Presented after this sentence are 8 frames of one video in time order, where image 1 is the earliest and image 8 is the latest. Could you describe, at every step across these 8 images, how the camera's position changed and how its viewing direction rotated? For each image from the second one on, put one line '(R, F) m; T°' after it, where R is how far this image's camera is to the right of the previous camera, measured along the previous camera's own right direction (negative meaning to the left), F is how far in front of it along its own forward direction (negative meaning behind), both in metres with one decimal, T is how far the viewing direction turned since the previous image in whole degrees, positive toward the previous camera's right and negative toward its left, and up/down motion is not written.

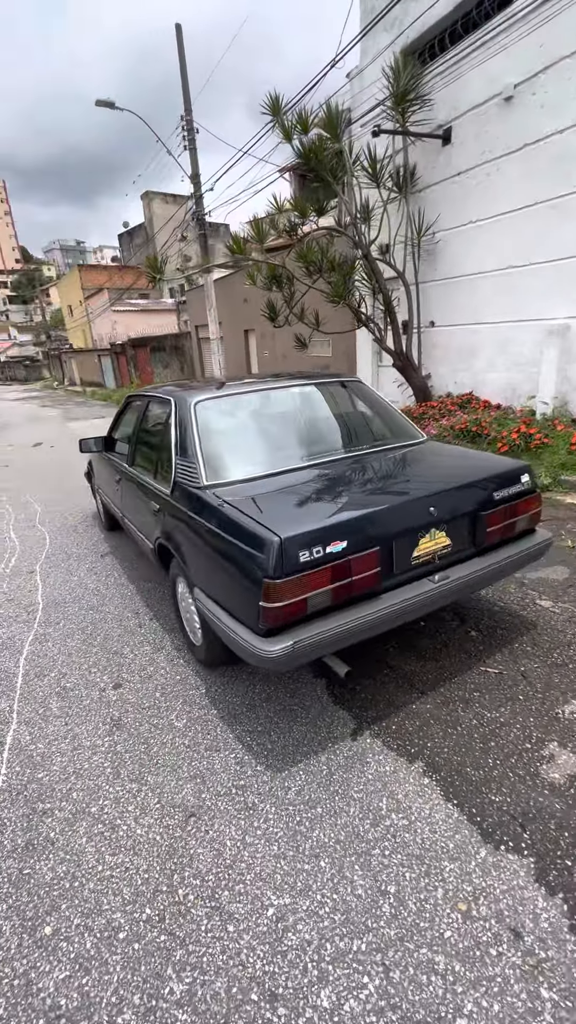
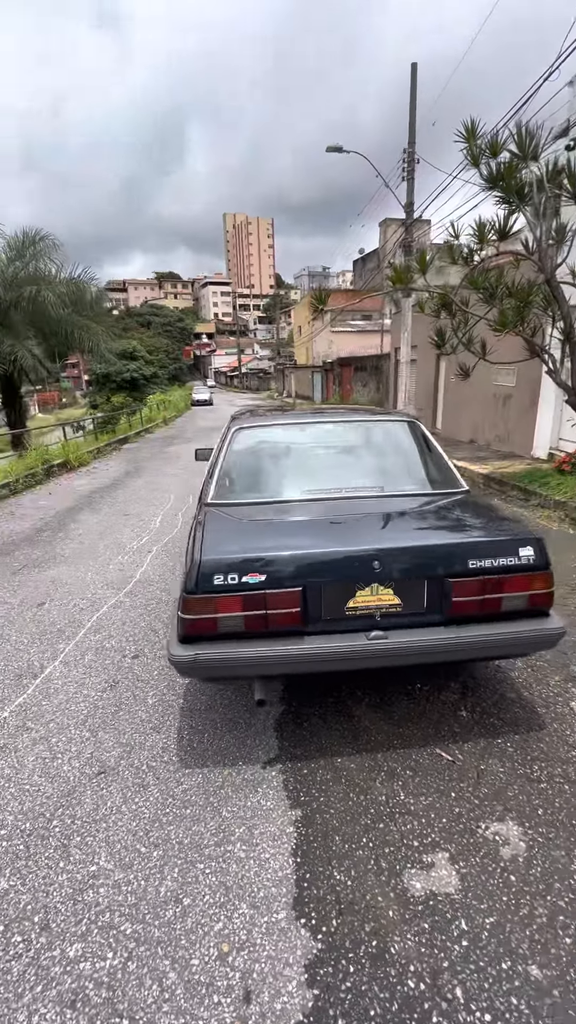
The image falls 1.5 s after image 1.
(+1.1, +0.1) m; -24°
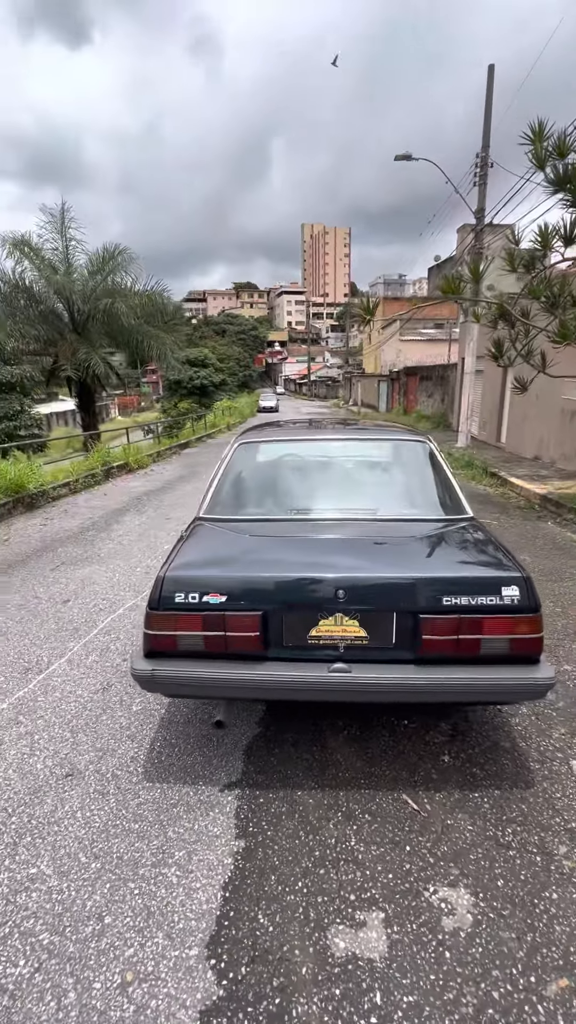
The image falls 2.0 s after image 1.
(+0.4, +0.1) m; -8°
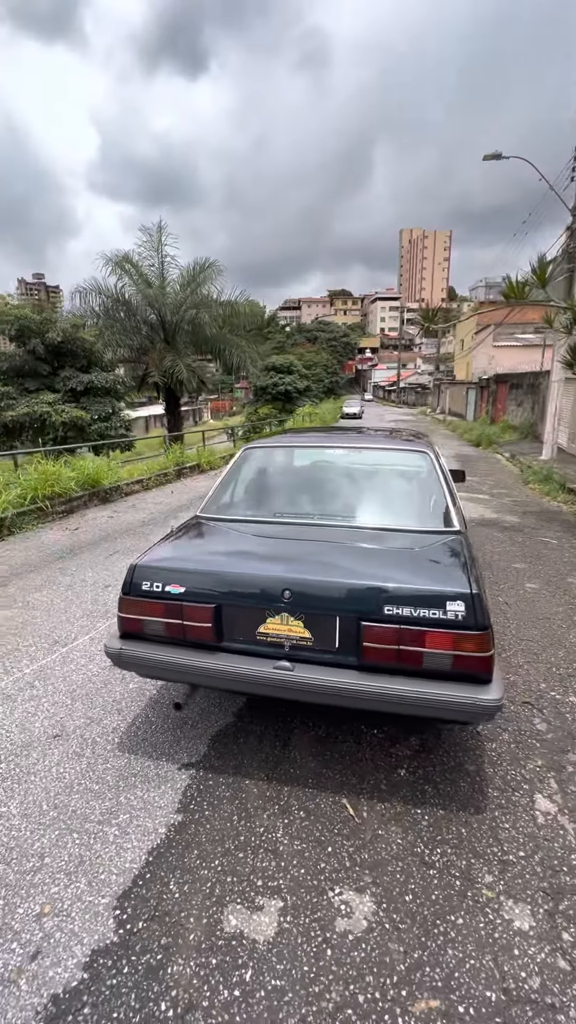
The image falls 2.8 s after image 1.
(+0.6, -0.1) m; -10°
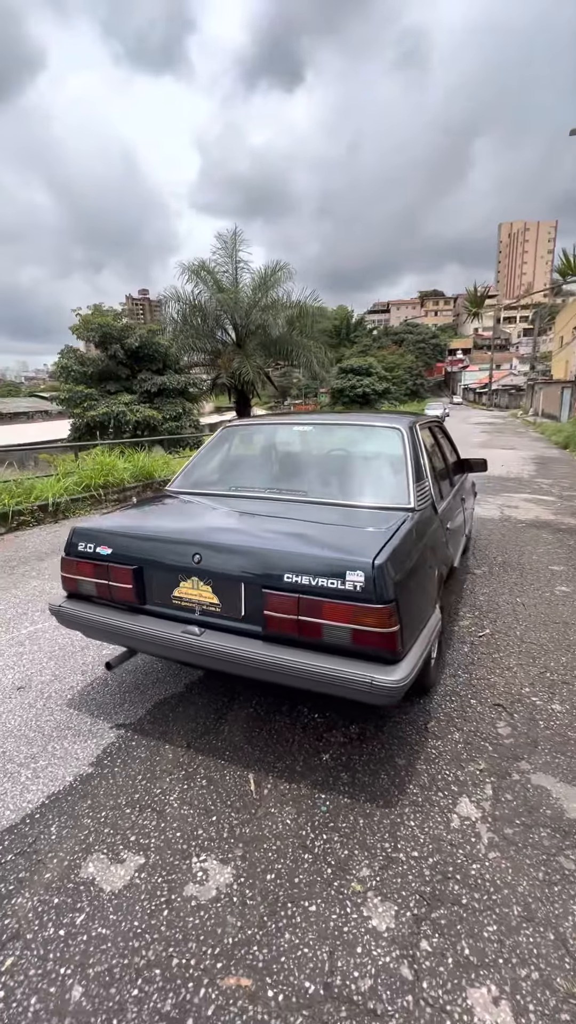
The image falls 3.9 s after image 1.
(+0.7, +0.1) m; -10°
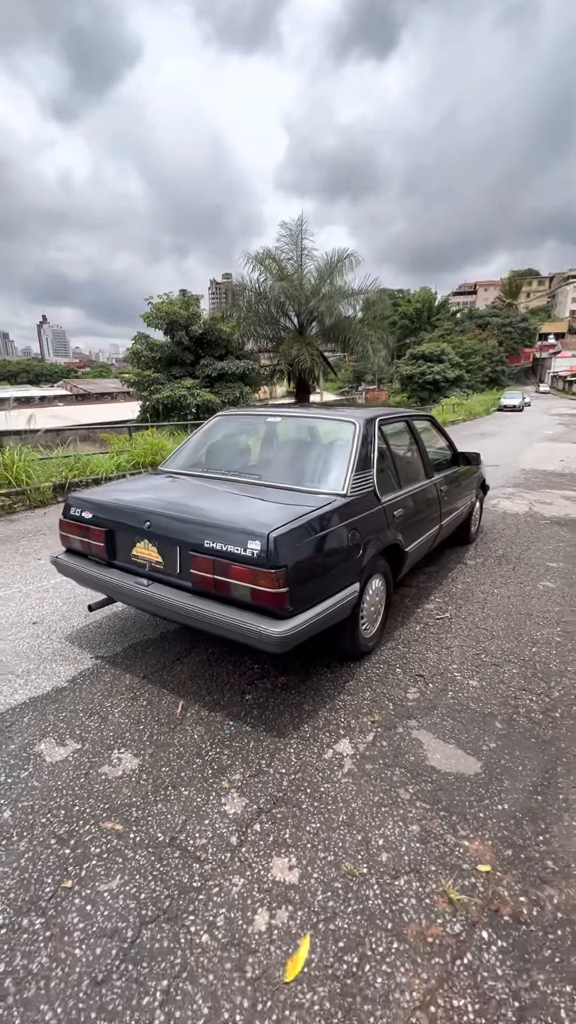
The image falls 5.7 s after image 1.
(+0.7, -0.3) m; -8°
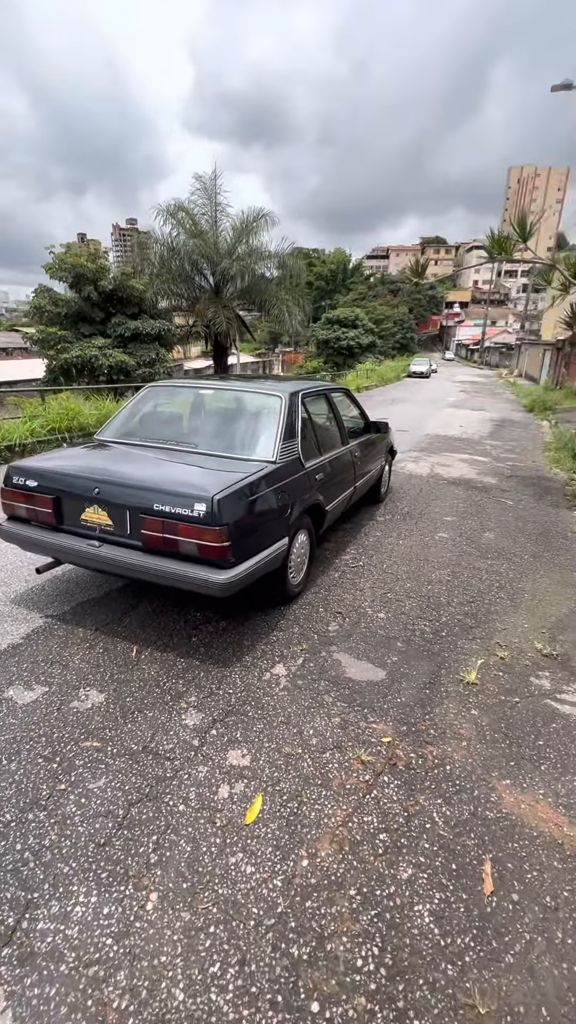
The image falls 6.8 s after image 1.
(-0.1, -0.4) m; +10°
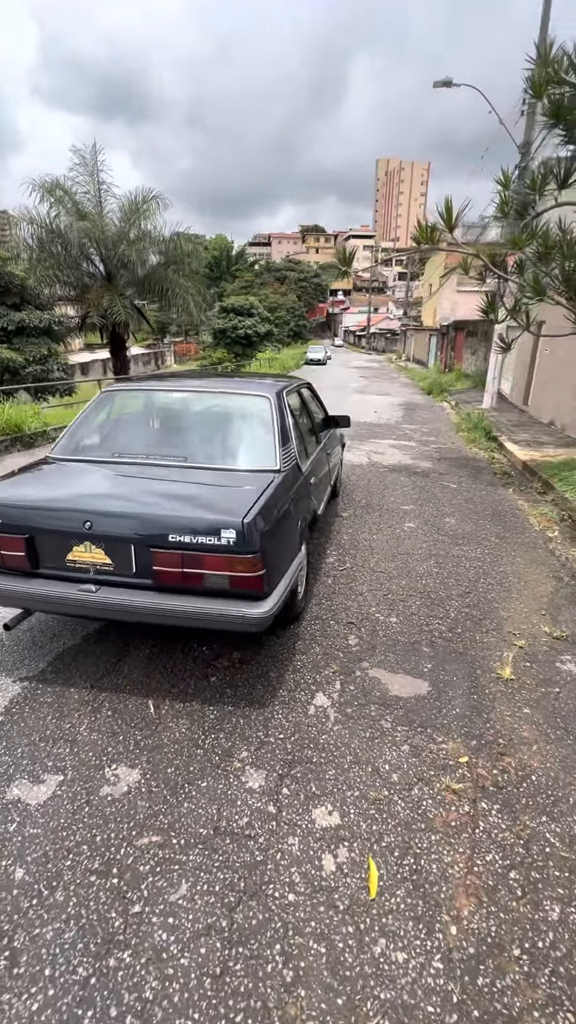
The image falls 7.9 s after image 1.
(-0.6, +0.3) m; +11°
